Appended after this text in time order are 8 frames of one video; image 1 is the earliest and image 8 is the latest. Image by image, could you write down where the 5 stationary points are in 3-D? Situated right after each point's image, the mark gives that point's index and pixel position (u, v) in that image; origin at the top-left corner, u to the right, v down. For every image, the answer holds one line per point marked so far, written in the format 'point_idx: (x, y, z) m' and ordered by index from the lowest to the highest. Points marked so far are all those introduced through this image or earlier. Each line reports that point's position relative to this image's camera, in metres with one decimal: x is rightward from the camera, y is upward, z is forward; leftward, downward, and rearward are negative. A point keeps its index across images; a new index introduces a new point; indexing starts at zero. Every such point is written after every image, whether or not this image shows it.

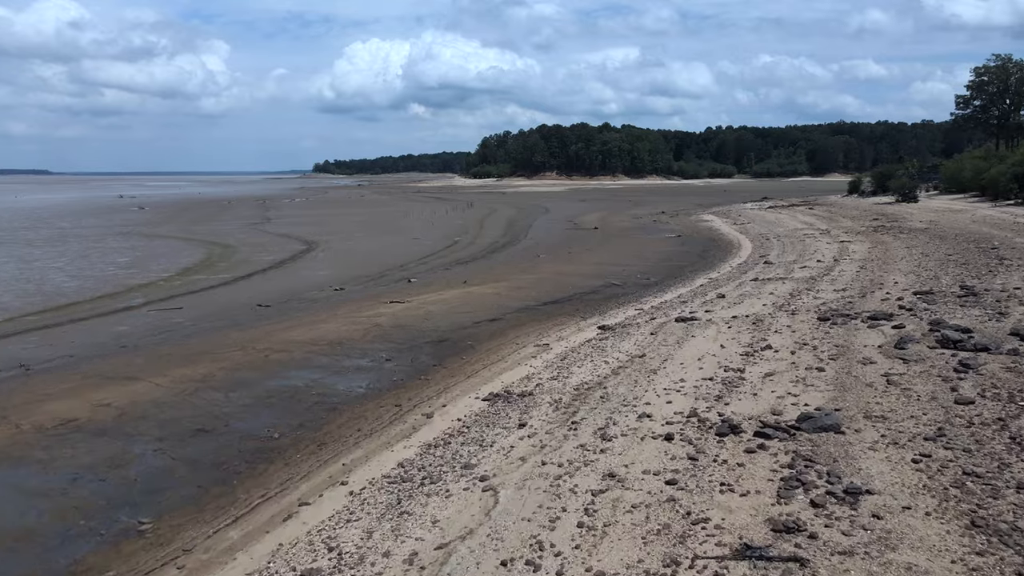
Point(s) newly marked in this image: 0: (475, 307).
0: (-0.5, -0.3, +9.5) m
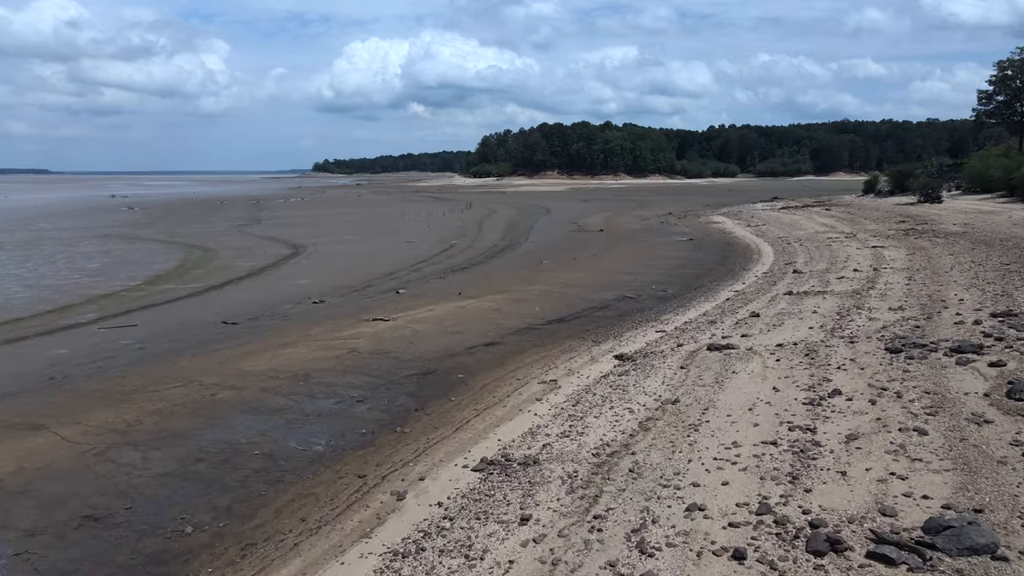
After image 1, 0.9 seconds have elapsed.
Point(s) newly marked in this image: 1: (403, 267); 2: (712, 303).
0: (-0.5, -0.4, +8.2) m
1: (-2.1, +0.4, +14.2) m
2: (+2.4, -0.2, +8.8) m
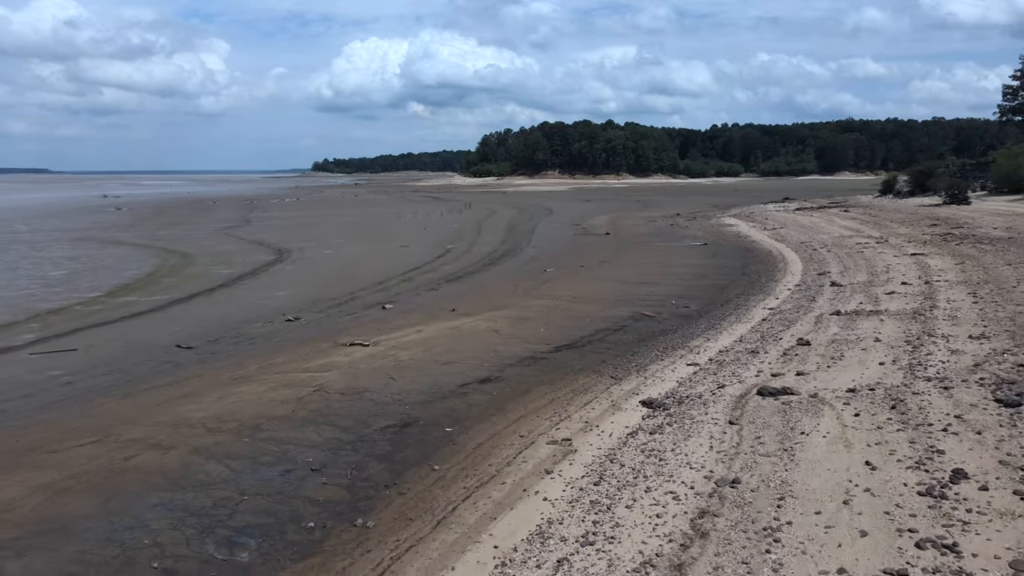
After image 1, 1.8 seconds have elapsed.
0: (-0.5, -0.6, +6.9) m
1: (-2.1, +0.2, +12.9) m
2: (+2.4, -0.4, +7.5) m
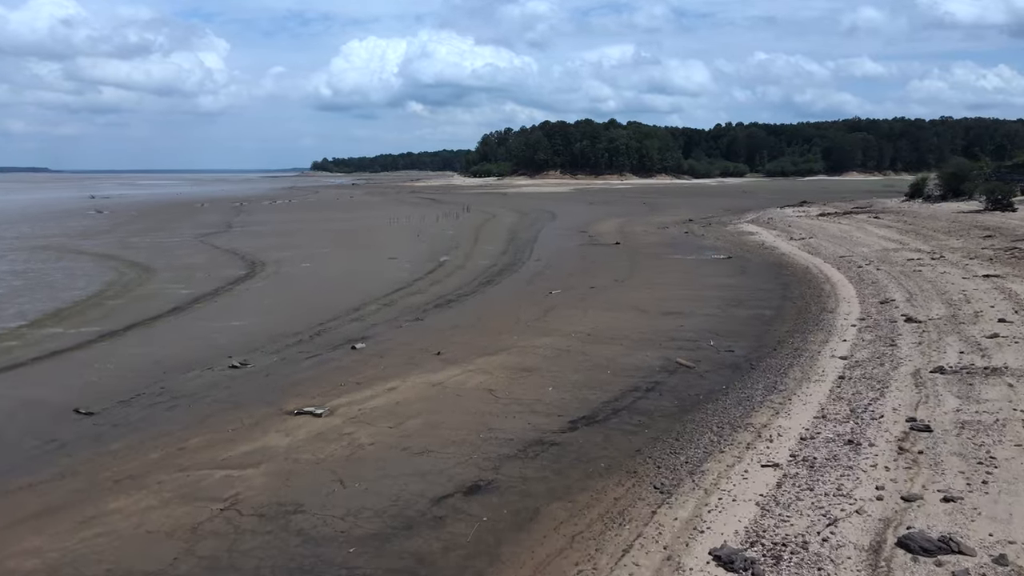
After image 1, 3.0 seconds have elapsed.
0: (-0.5, -1.0, +5.1) m
1: (-2.1, -0.2, +11.0) m
2: (+2.4, -0.8, +5.6) m
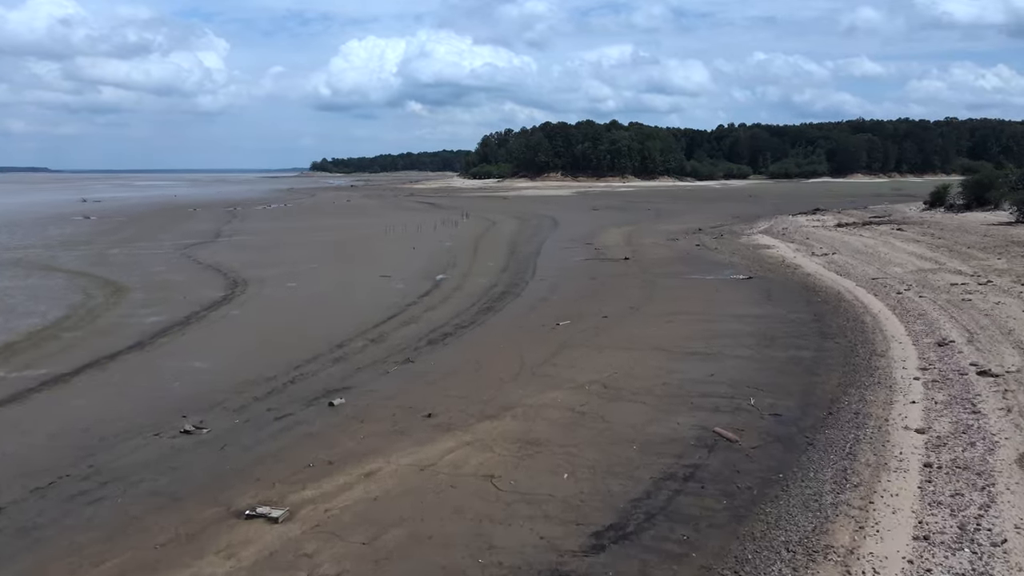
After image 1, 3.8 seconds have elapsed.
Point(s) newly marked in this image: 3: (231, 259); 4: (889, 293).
0: (-0.4, -1.5, +3.9) m
1: (-2.1, -0.6, +9.9) m
2: (+2.4, -1.2, +4.5) m
3: (-7.4, +0.8, +19.2) m
4: (+5.7, -0.1, +11.2) m
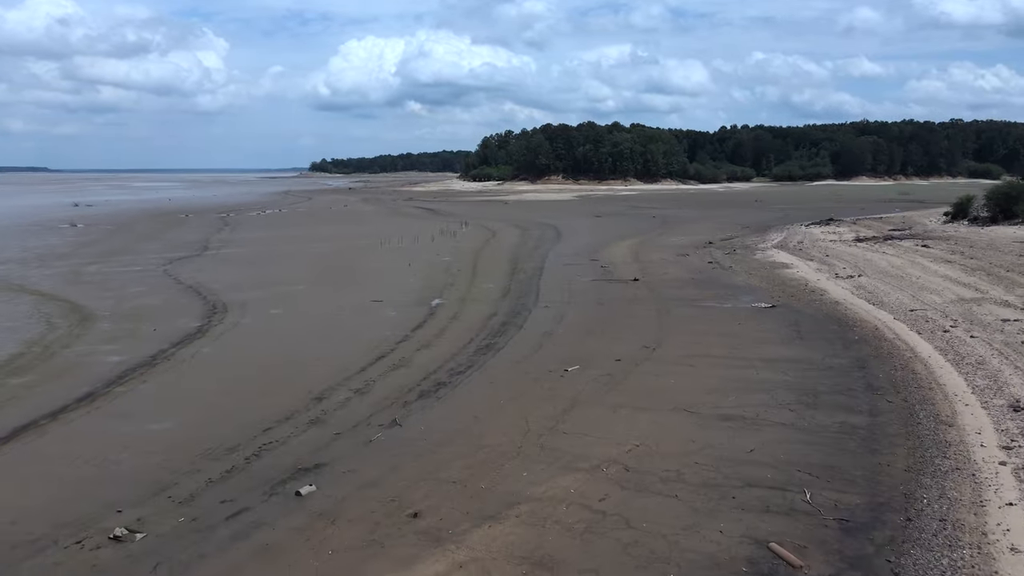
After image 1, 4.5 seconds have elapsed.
0: (-0.4, -2.0, +2.8) m
1: (-2.0, -1.1, +8.7) m
2: (+2.5, -1.7, +3.3) m
3: (-7.3, +0.3, +18.0) m
4: (+5.8, -0.6, +10.0) m
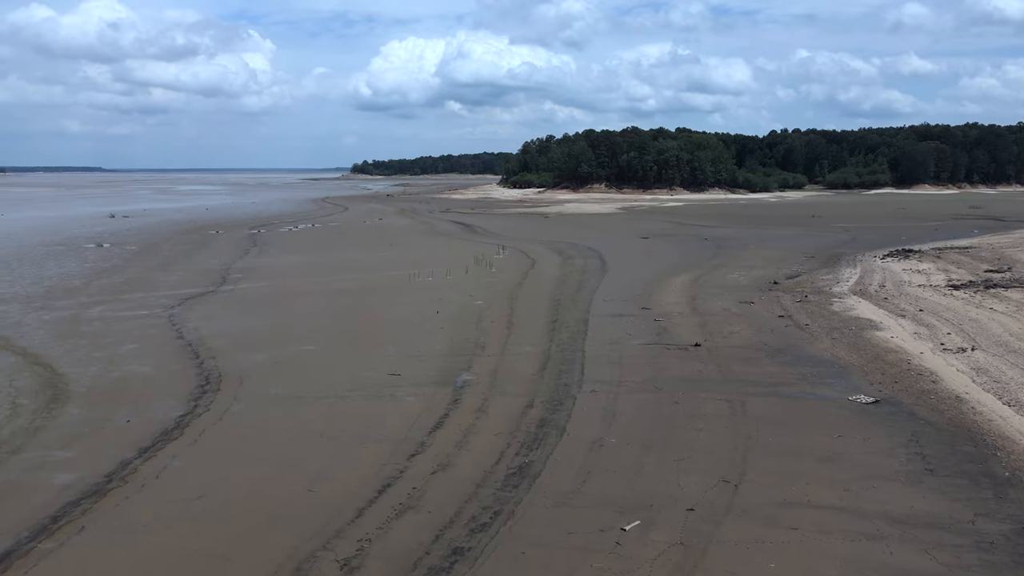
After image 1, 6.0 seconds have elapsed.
0: (-0.4, -3.2, +0.6) m
1: (-1.7, -2.3, +6.6) m
2: (+2.5, -3.0, +1.0) m
3: (-6.5, -0.9, +16.2) m
4: (+6.2, -1.8, +7.5) m
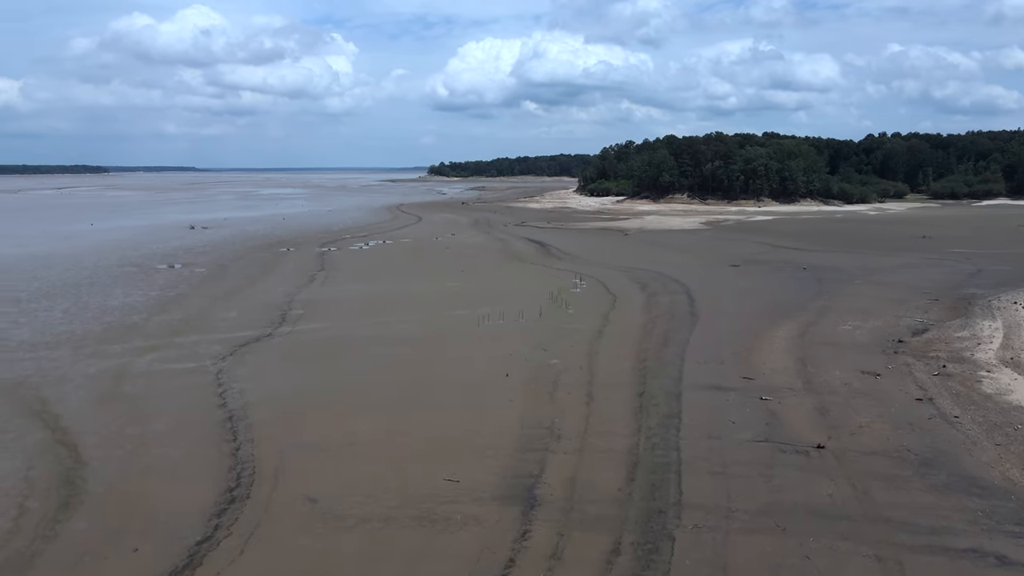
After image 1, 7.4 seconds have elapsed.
0: (-0.4, -4.5, -1.5) m
1: (-1.1, -3.6, +4.7) m
2: (+2.5, -4.3, -1.3) m
3: (-4.9, -2.1, +14.7) m
4: (+6.8, -3.2, +4.8) m
